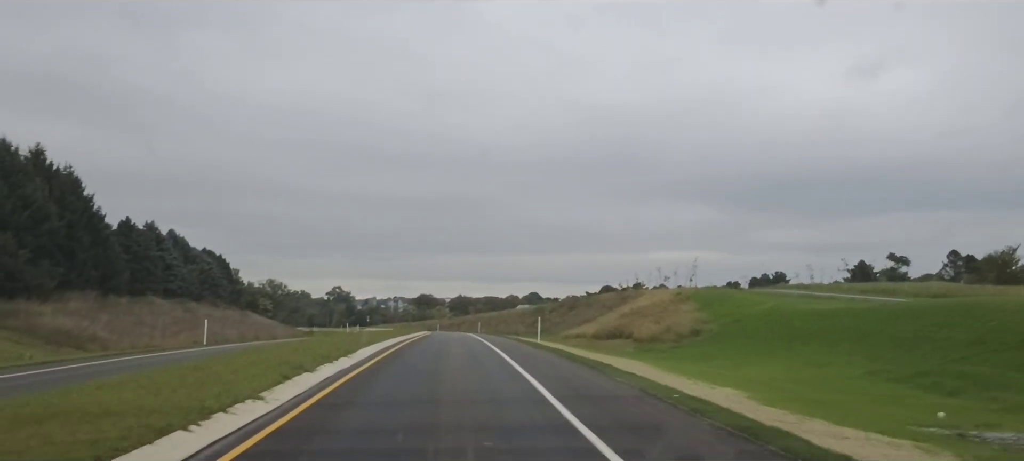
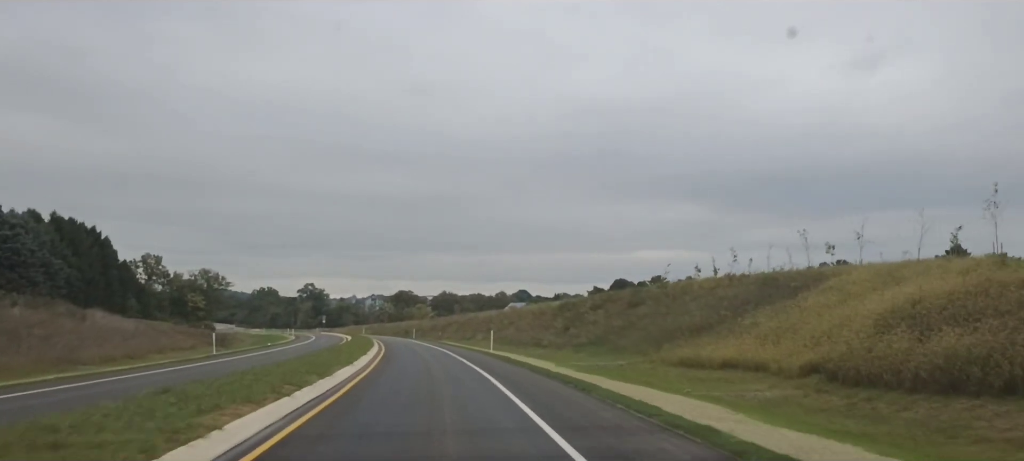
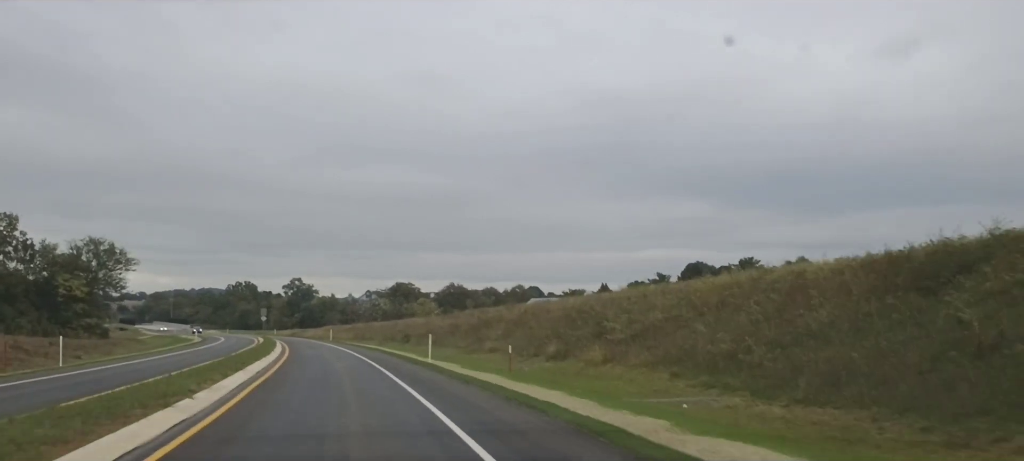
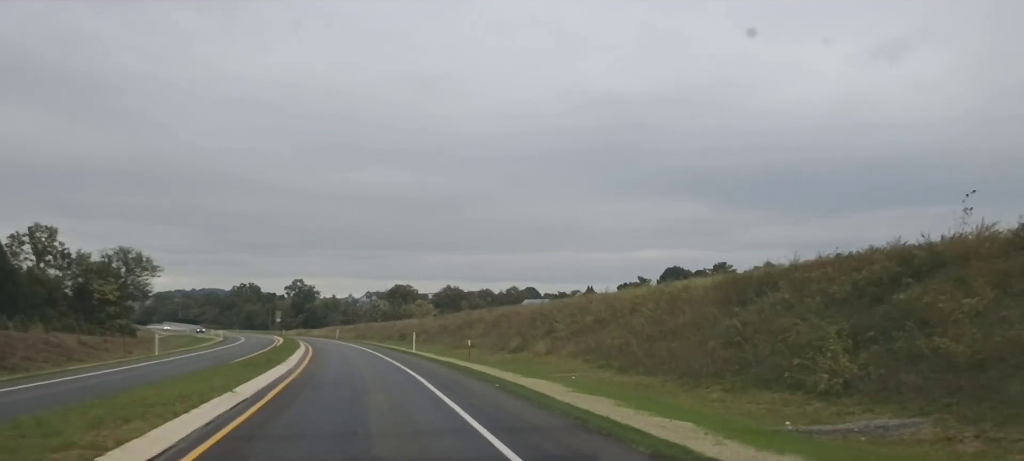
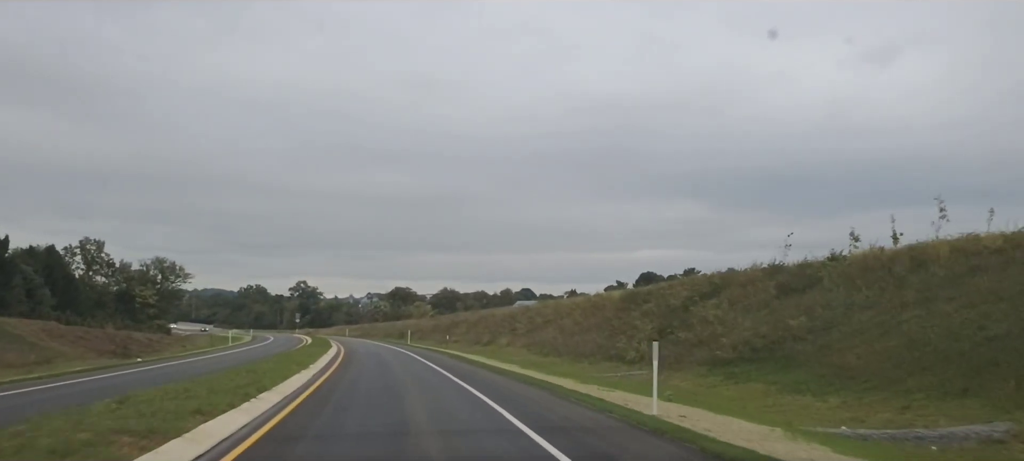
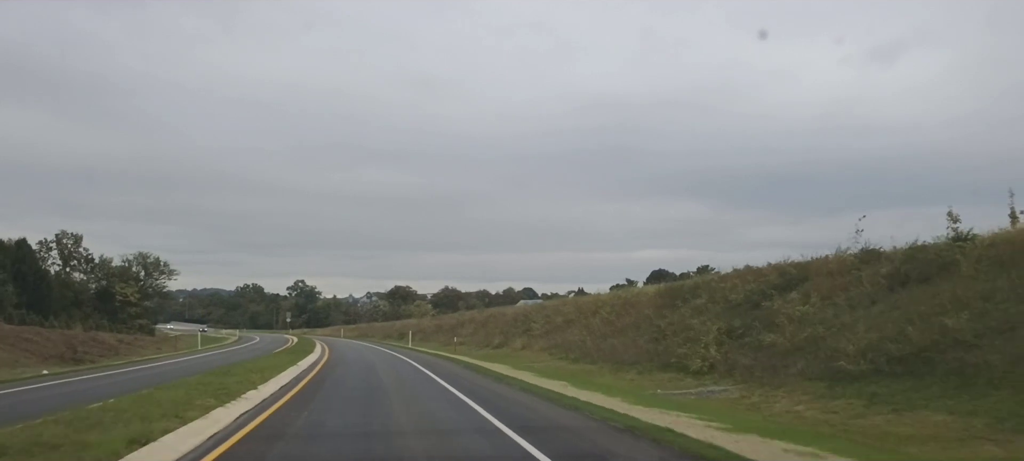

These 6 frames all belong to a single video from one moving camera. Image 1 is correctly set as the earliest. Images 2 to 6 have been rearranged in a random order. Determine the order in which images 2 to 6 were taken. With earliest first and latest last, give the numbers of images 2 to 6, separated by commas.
2, 5, 6, 4, 3
